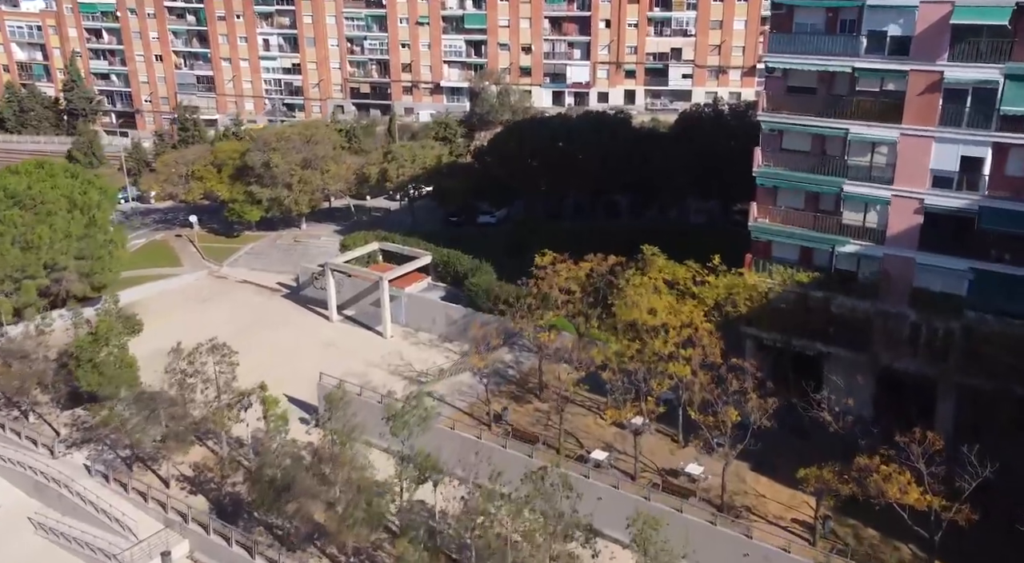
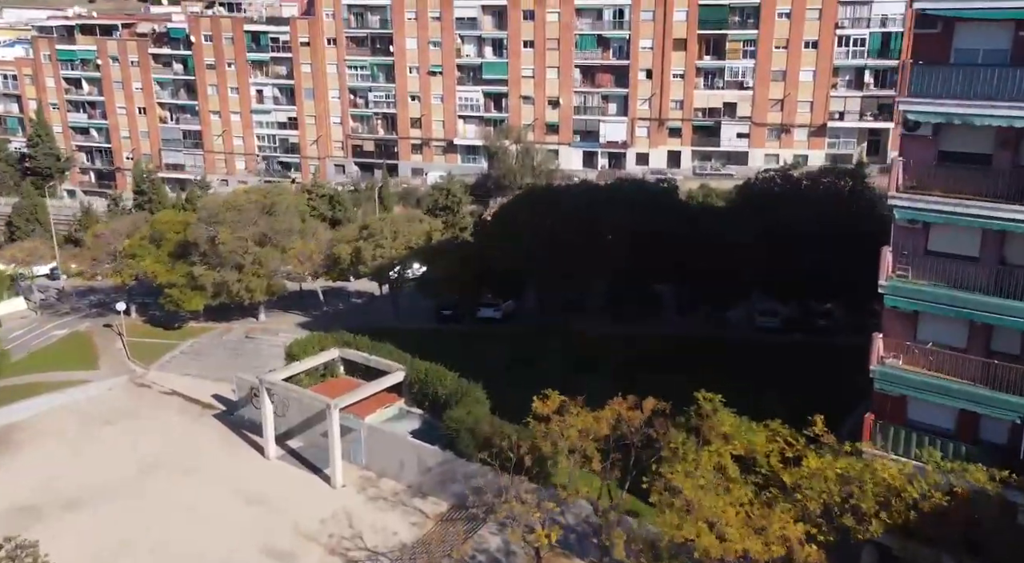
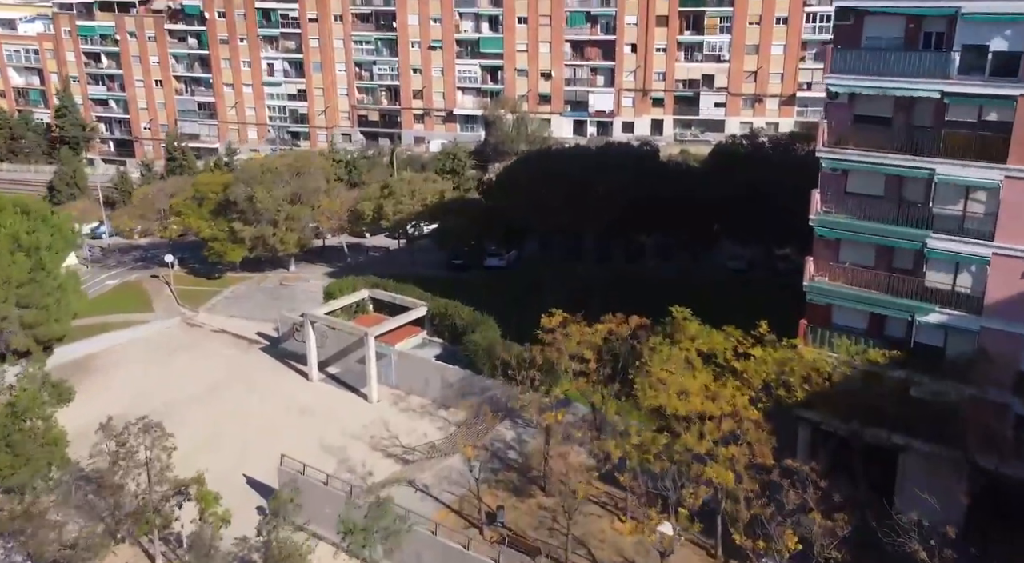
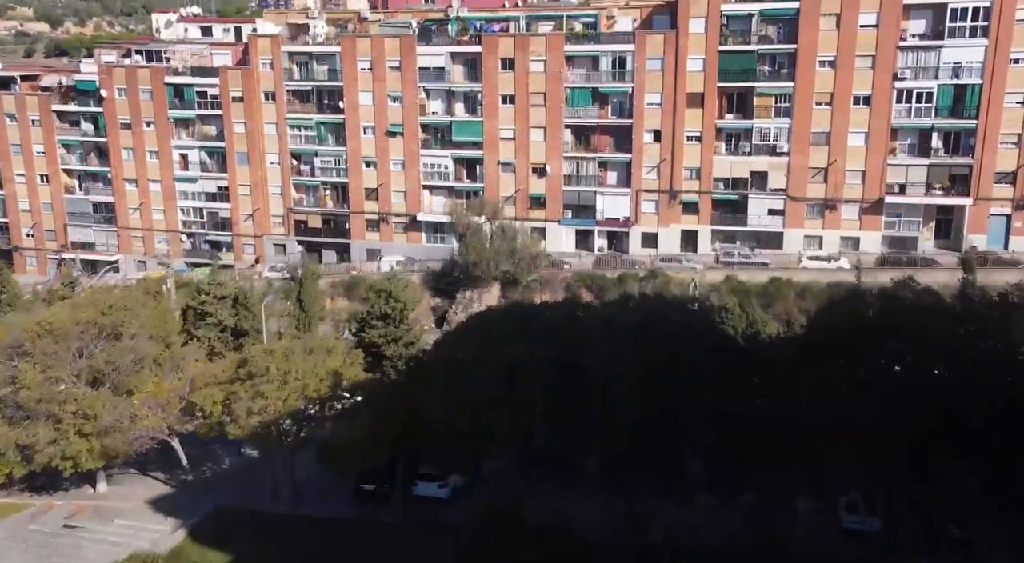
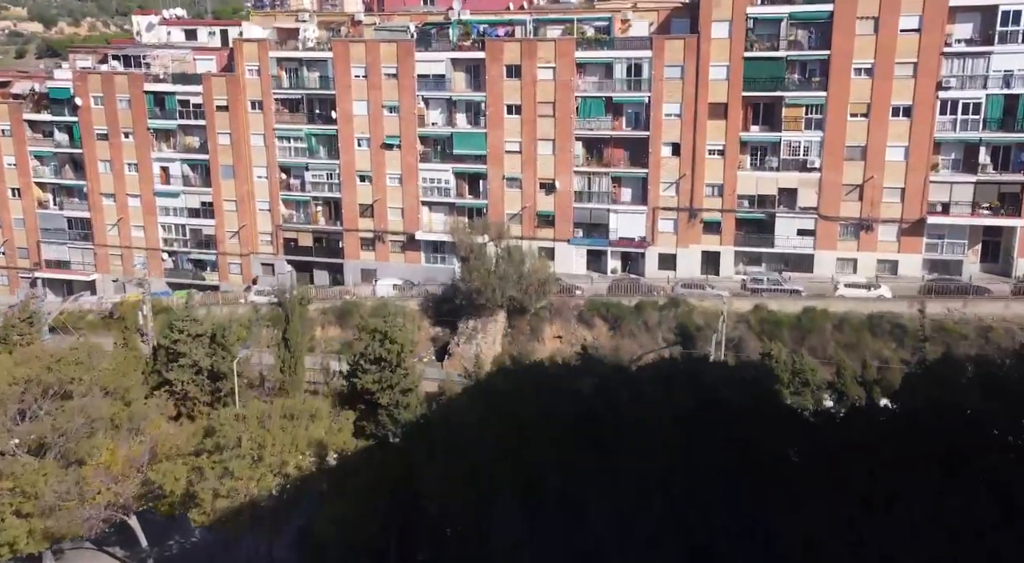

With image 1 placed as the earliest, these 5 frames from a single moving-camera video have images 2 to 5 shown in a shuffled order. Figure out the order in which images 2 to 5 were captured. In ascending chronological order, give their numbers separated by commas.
3, 2, 4, 5
